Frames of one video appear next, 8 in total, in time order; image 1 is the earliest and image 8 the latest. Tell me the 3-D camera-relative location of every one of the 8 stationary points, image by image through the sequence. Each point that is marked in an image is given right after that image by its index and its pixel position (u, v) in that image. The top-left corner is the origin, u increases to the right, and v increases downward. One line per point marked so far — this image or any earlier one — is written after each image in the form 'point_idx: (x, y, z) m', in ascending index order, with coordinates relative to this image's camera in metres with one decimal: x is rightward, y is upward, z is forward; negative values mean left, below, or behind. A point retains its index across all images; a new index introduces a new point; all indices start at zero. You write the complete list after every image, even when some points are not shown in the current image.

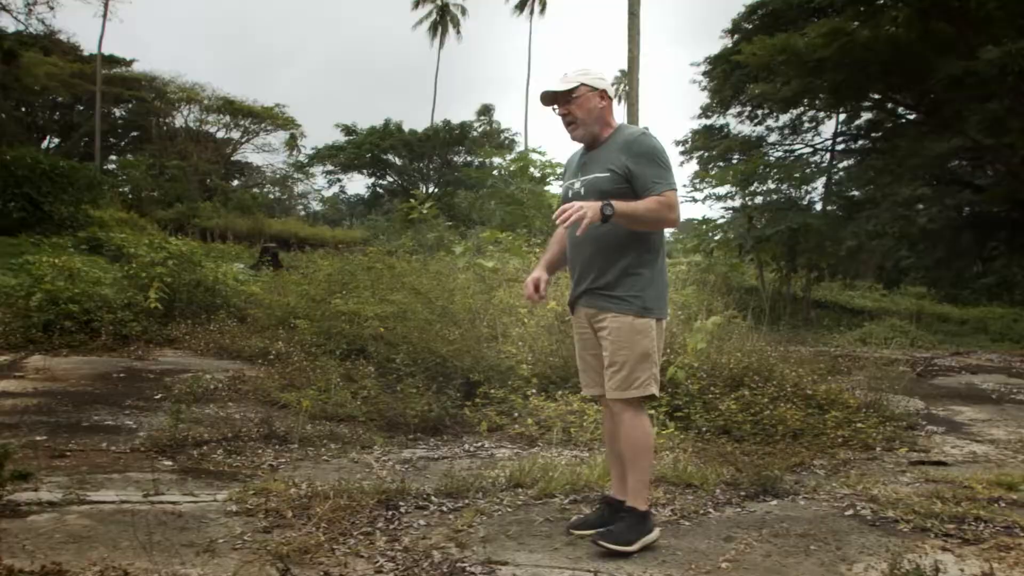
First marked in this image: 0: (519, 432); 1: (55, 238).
0: (+0.2, -0.9, +4.6) m
1: (-9.9, +1.0, +16.4) m
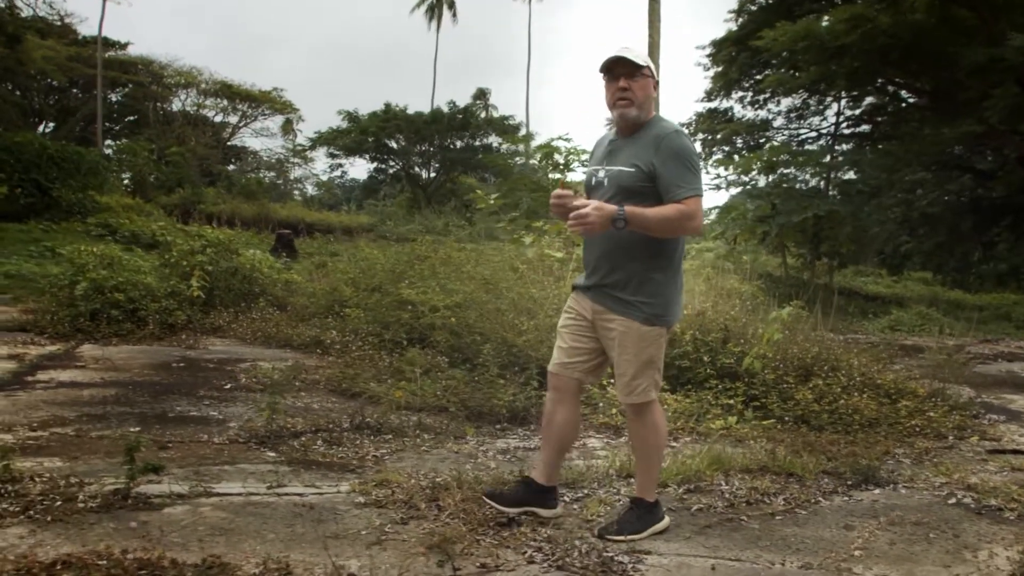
0: (+0.6, -0.8, +4.7) m
1: (-9.5, +1.3, +16.3) m
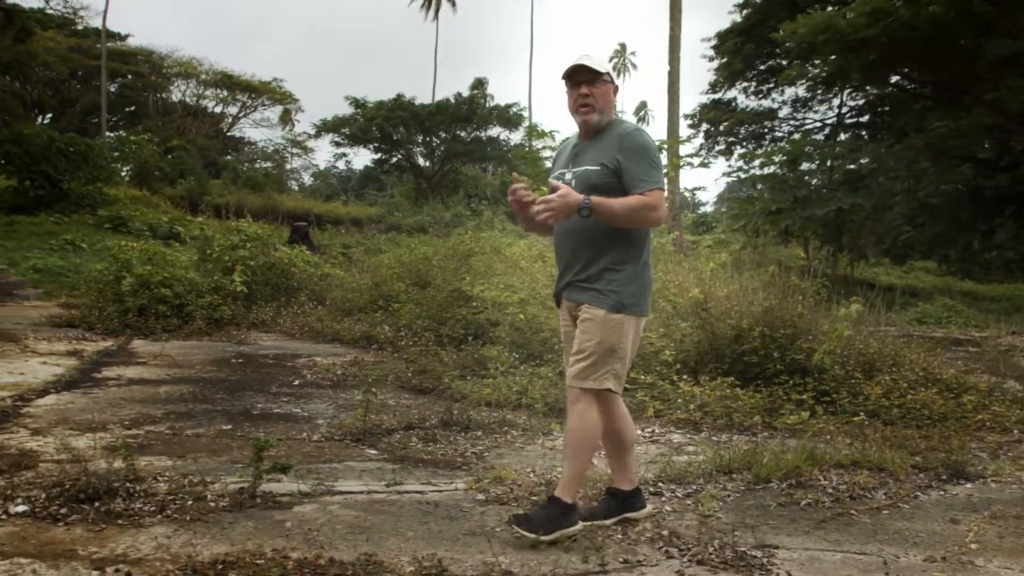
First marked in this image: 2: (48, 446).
0: (+1.0, -0.8, +4.7) m
1: (-9.2, +1.5, +16.3) m
2: (-2.1, -0.7, +3.6) m
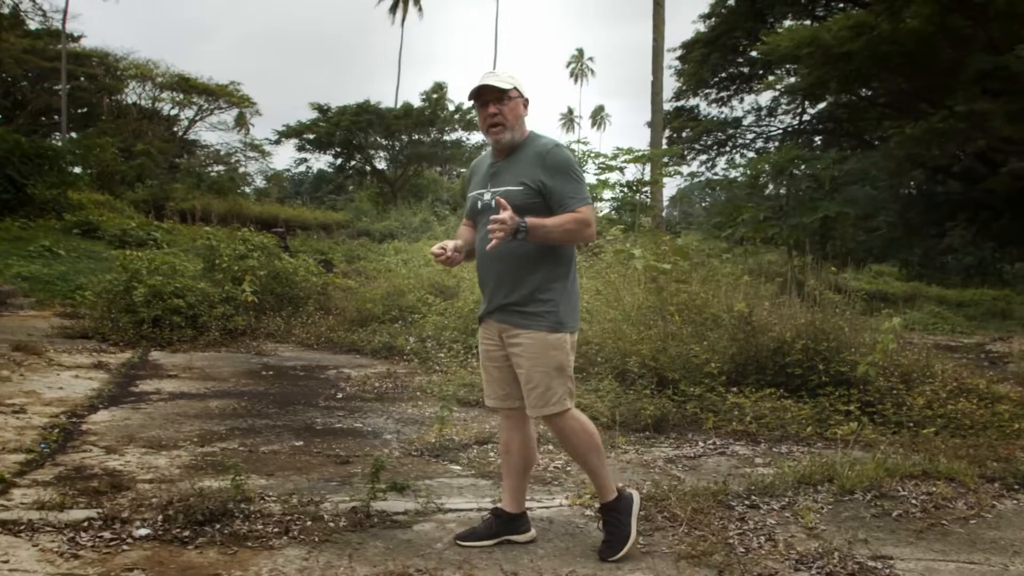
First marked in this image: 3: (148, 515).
0: (+1.4, -0.9, +4.9) m
1: (-9.6, +1.3, +15.8) m
2: (-1.7, -0.8, +3.6) m
3: (-1.3, -0.8, +2.9) m
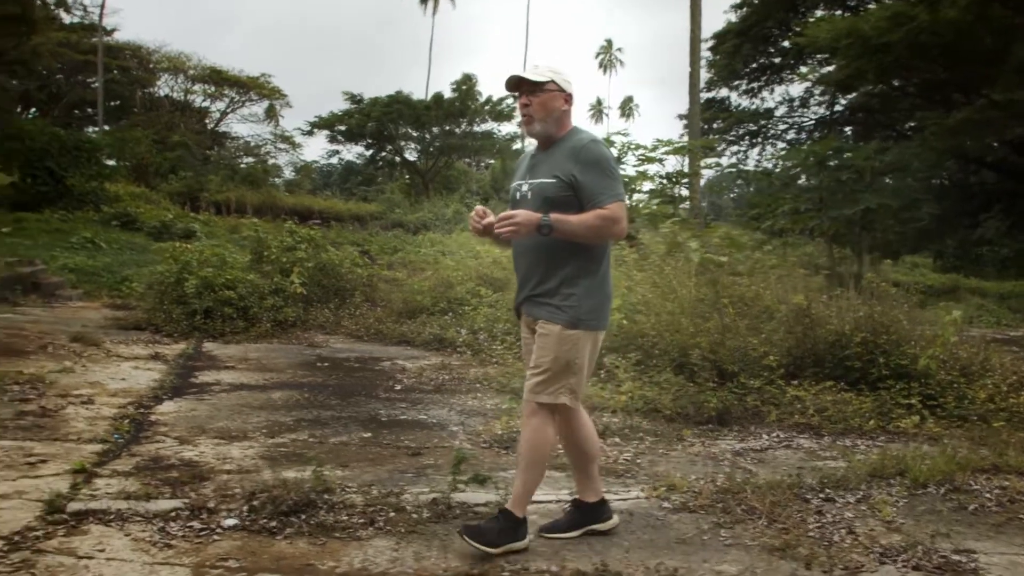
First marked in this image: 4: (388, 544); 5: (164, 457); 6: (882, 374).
0: (+1.7, -0.8, +4.8) m
1: (-8.8, +1.5, +16.1) m
2: (-1.4, -0.8, +3.6) m
3: (-1.0, -0.8, +2.9) m
4: (-0.4, -0.9, +2.7) m
5: (-1.6, -0.8, +3.6) m
6: (+2.5, -0.6, +5.4) m
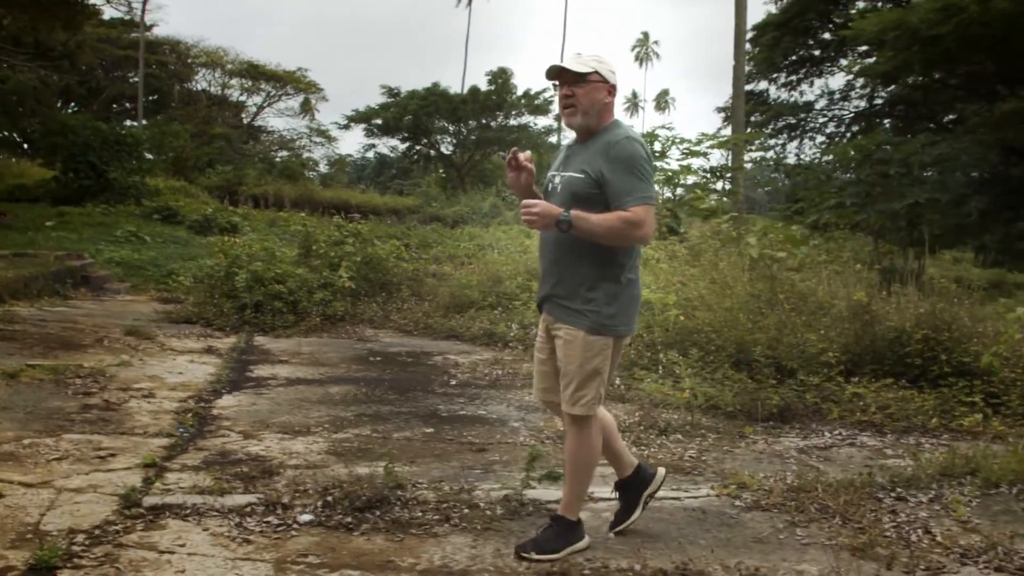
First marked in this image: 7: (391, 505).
0: (+2.1, -0.8, +4.7) m
1: (-8.0, +1.6, +16.3) m
2: (-1.1, -0.7, +3.6) m
3: (-0.8, -0.8, +2.9) m
4: (-0.2, -0.9, +2.6) m
5: (-1.3, -0.7, +3.6) m
6: (+2.9, -0.5, +5.2) m
7: (-0.4, -0.8, +2.9) m
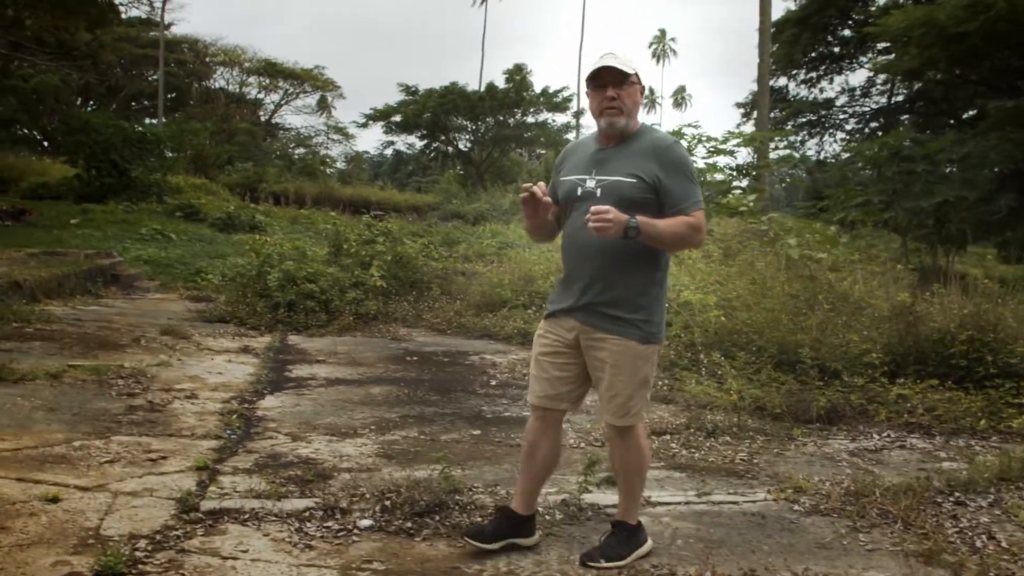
0: (+2.3, -0.8, +4.6) m
1: (-7.5, +1.6, +16.4) m
2: (-0.9, -0.7, +3.6) m
3: (-0.5, -0.8, +2.9) m
4: (+0.1, -0.9, +2.6) m
5: (-1.0, -0.8, +3.5) m
6: (+3.1, -0.5, +5.1) m
7: (-0.2, -0.8, +2.8) m
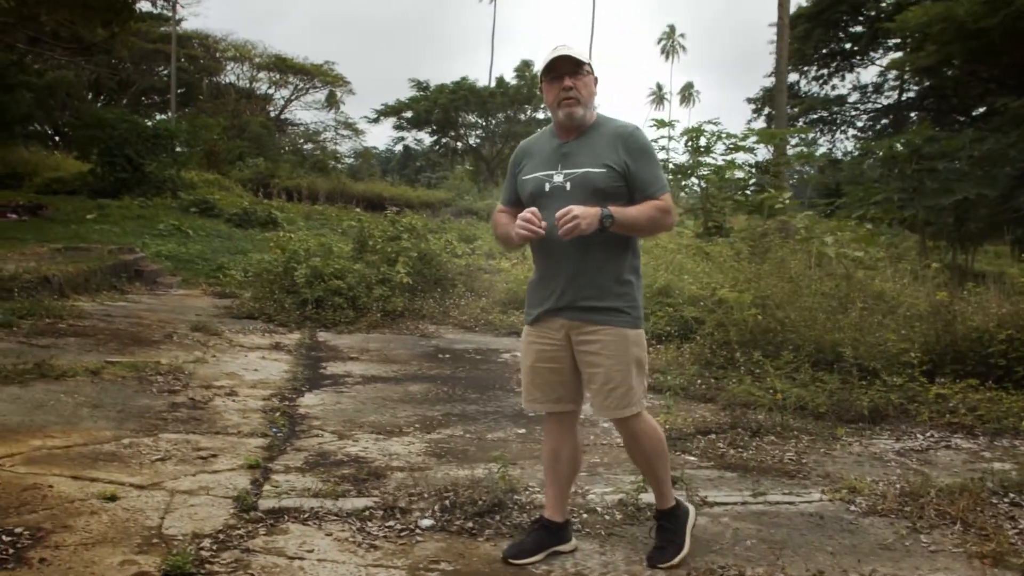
0: (+2.6, -0.8, +4.5) m
1: (-7.2, +1.7, +16.5) m
2: (-0.6, -0.7, +3.6) m
3: (-0.3, -0.8, +2.9) m
4: (+0.3, -0.9, +2.6) m
5: (-0.8, -0.7, +3.5) m
6: (+3.4, -0.5, +5.1) m
7: (0.0, -0.8, +2.8) m
